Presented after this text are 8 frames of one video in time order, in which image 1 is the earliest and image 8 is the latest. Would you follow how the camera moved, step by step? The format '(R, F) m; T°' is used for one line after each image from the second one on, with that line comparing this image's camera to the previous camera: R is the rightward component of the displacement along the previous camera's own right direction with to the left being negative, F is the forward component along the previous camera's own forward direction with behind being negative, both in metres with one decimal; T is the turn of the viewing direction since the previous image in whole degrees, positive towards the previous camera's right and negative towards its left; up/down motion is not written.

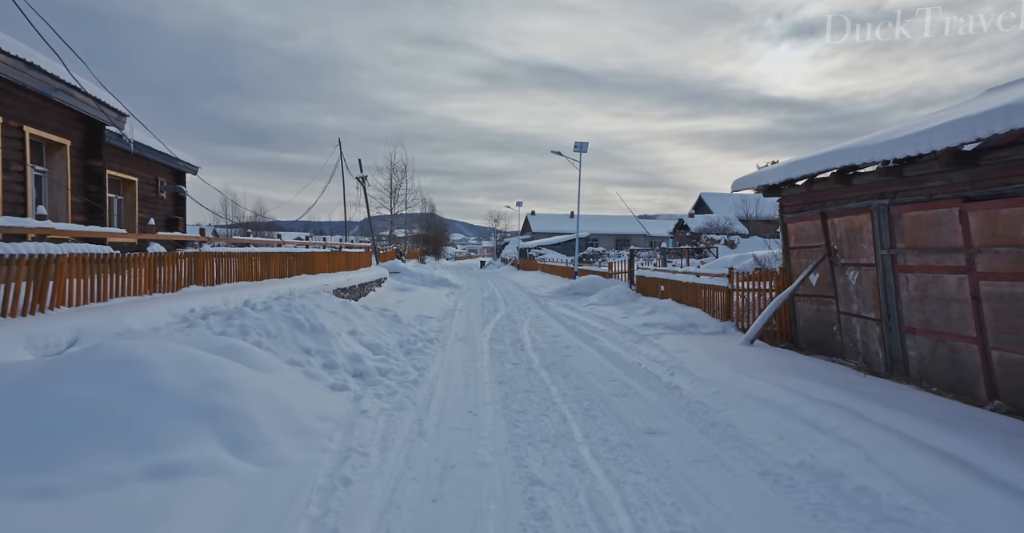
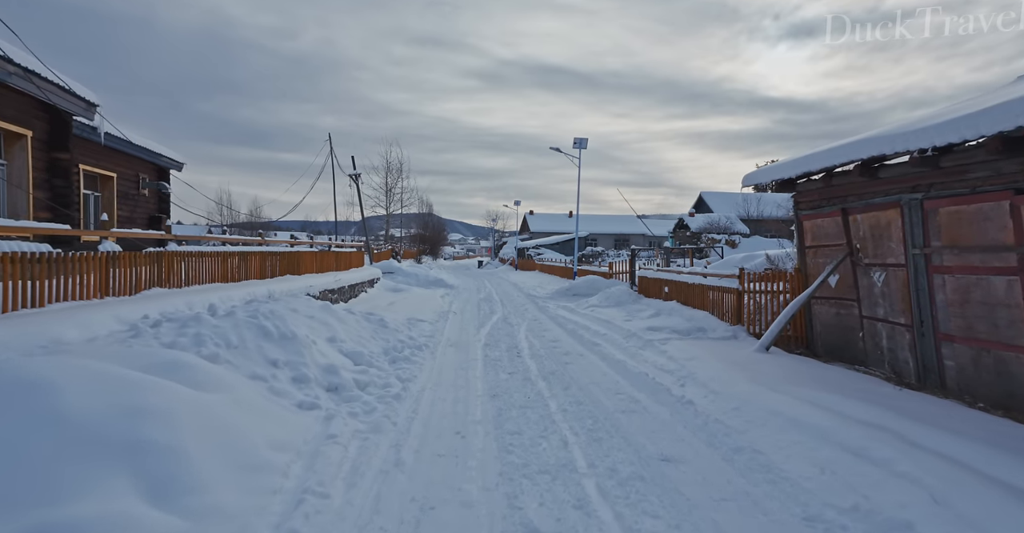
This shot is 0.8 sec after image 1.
(0.0, +0.7) m; 0°
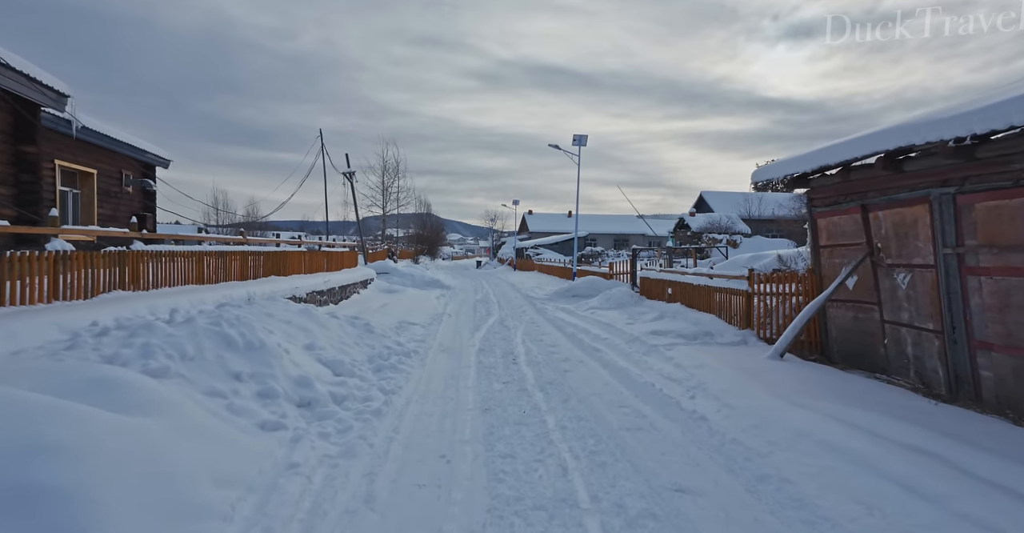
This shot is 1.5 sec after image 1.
(+0.1, +0.6) m; 0°
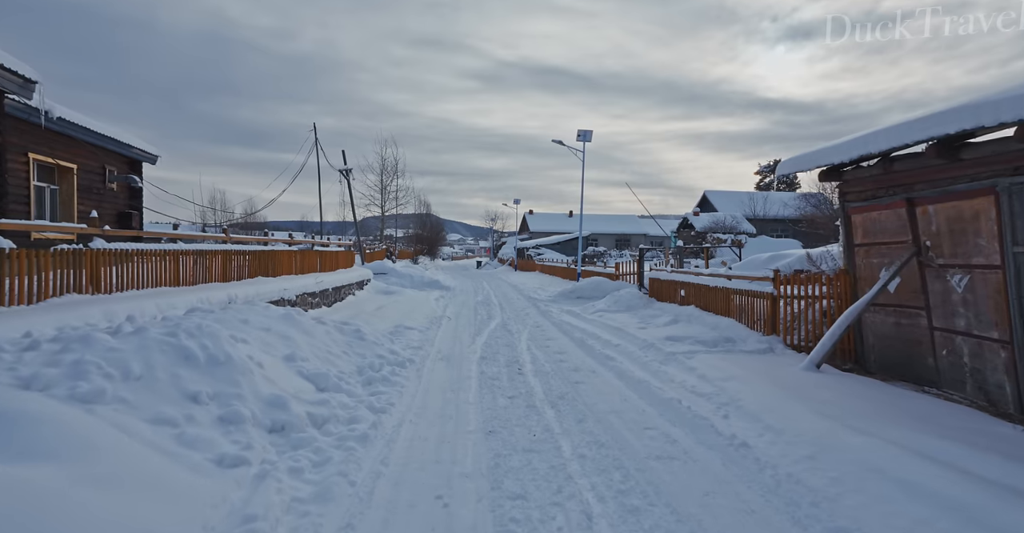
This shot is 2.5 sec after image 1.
(-0.1, +0.8) m; 0°
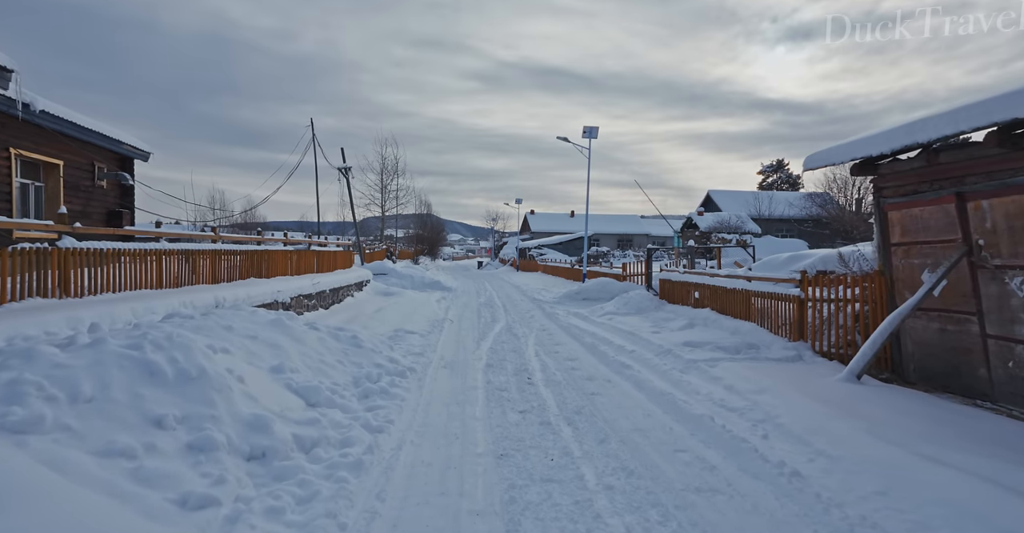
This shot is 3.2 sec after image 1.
(-0.1, +0.6) m; 0°
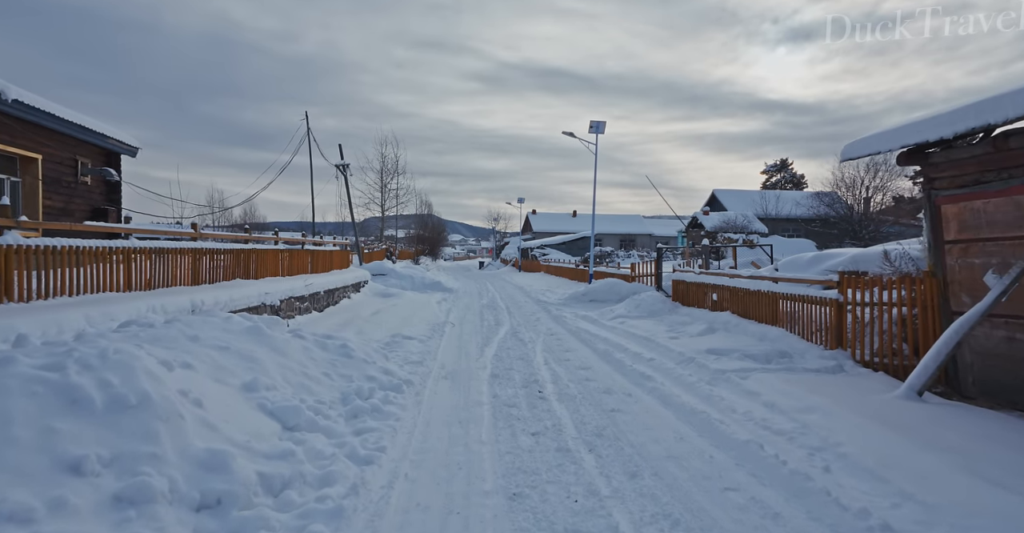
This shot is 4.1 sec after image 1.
(-0.1, +0.8) m; 0°
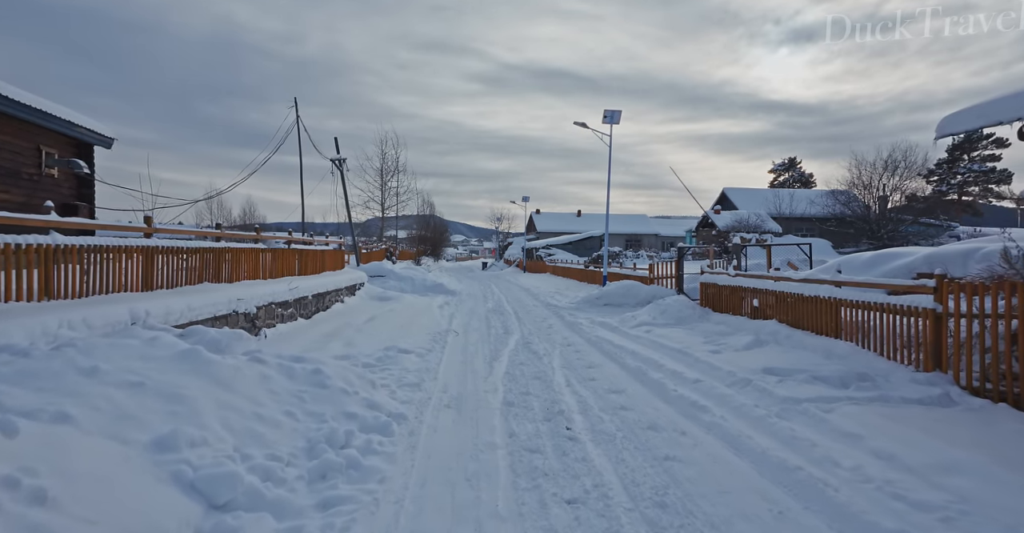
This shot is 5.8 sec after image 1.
(-0.2, +1.4) m; 0°
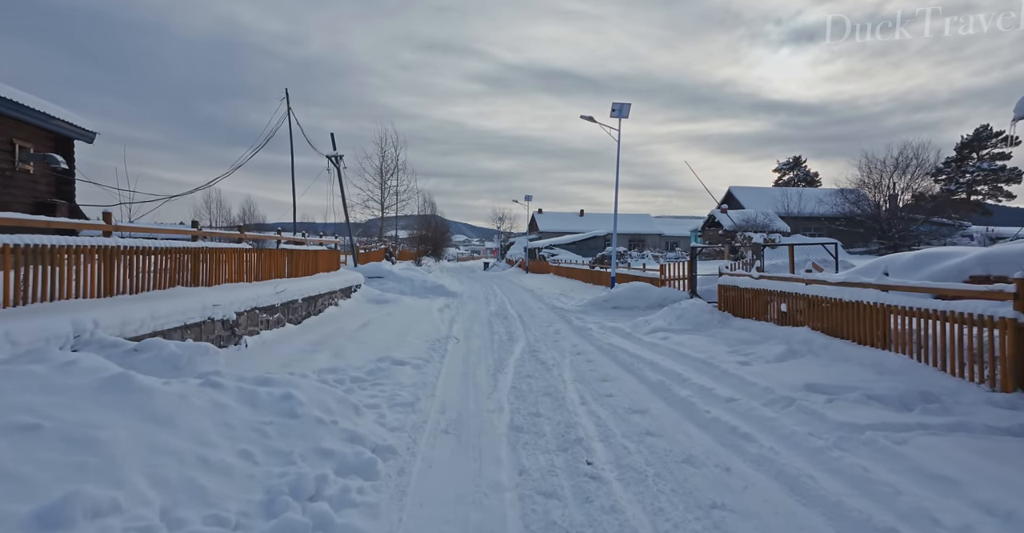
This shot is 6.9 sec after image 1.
(-0.1, +0.9) m; 0°
